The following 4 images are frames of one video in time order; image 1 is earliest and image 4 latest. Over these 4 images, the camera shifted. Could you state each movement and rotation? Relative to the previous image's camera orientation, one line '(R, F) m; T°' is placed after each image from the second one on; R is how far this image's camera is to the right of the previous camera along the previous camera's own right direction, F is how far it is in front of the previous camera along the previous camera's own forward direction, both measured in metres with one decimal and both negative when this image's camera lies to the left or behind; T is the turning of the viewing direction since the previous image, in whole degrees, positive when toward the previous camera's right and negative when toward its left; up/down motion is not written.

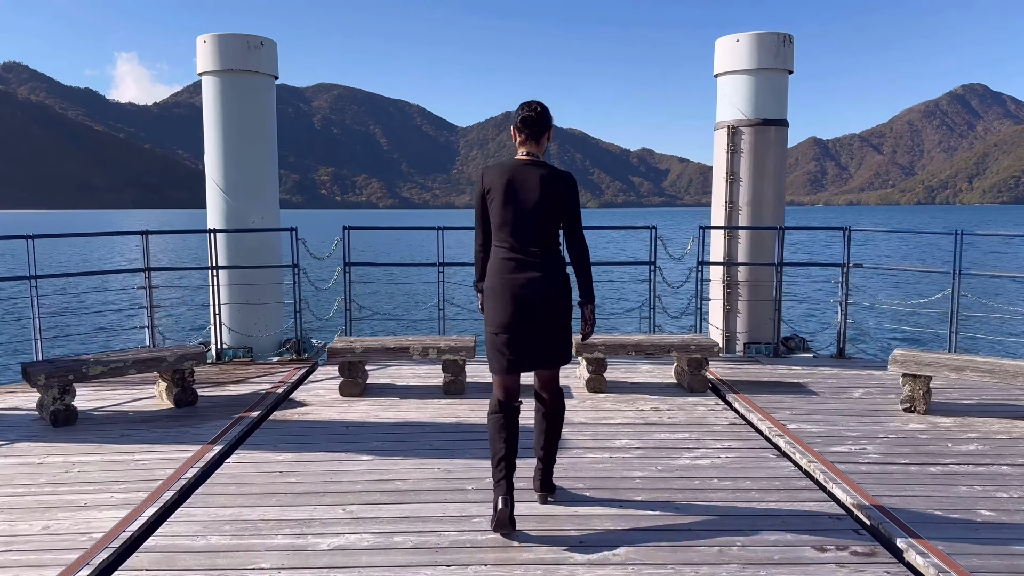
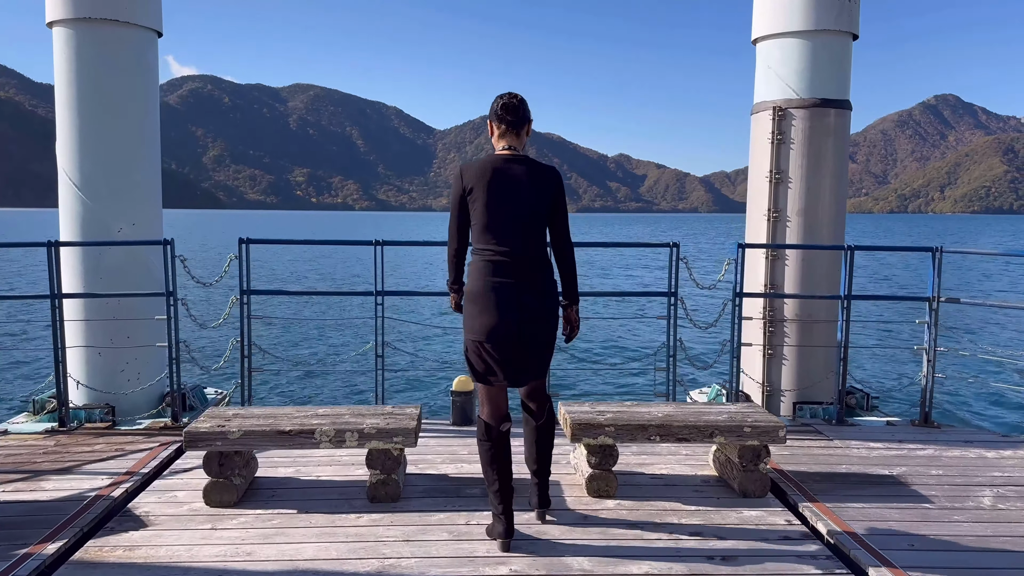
(+0.1, +2.3) m; +2°
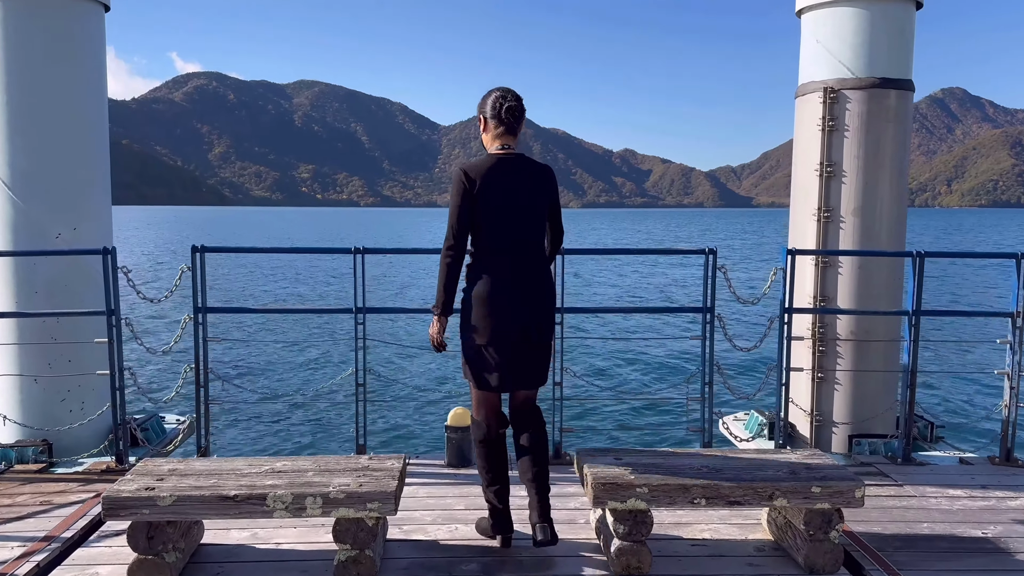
(0.0, +0.9) m; 0°
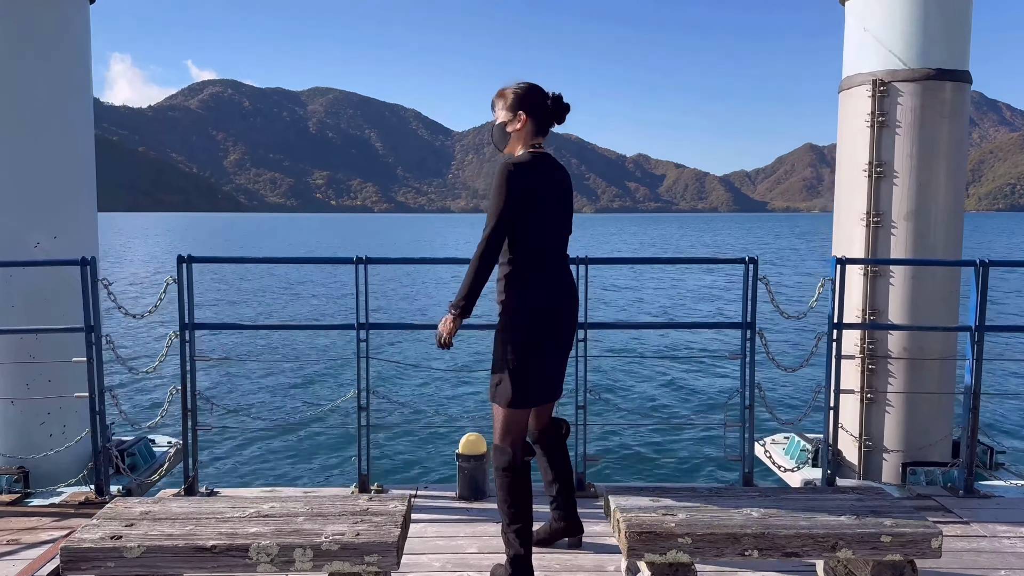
(0.0, +0.5) m; -1°
